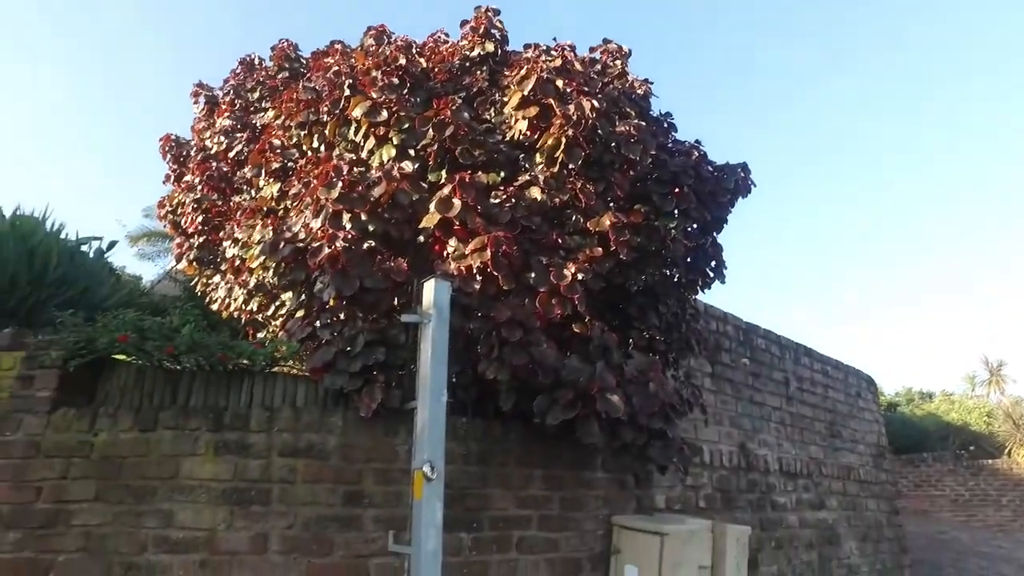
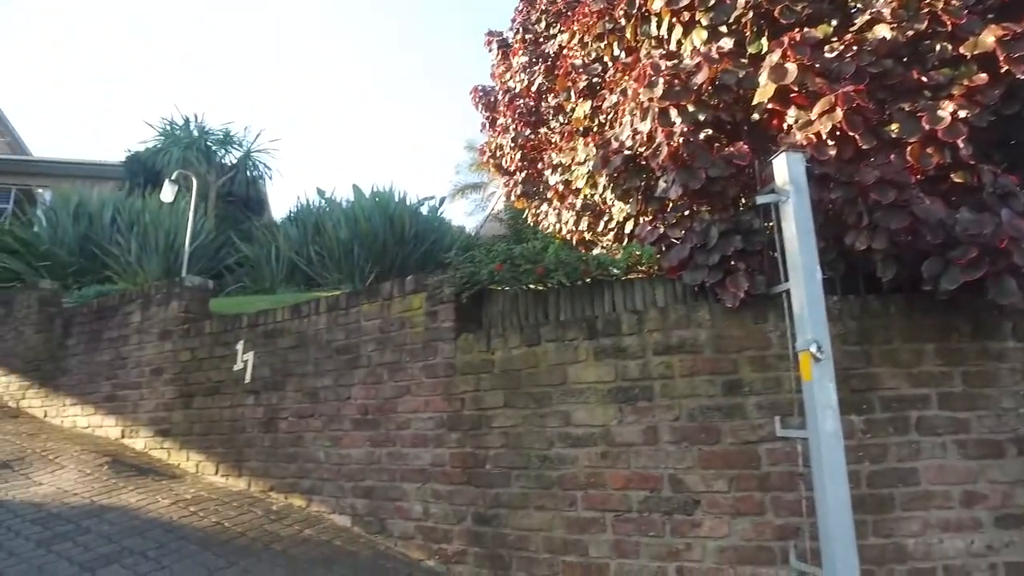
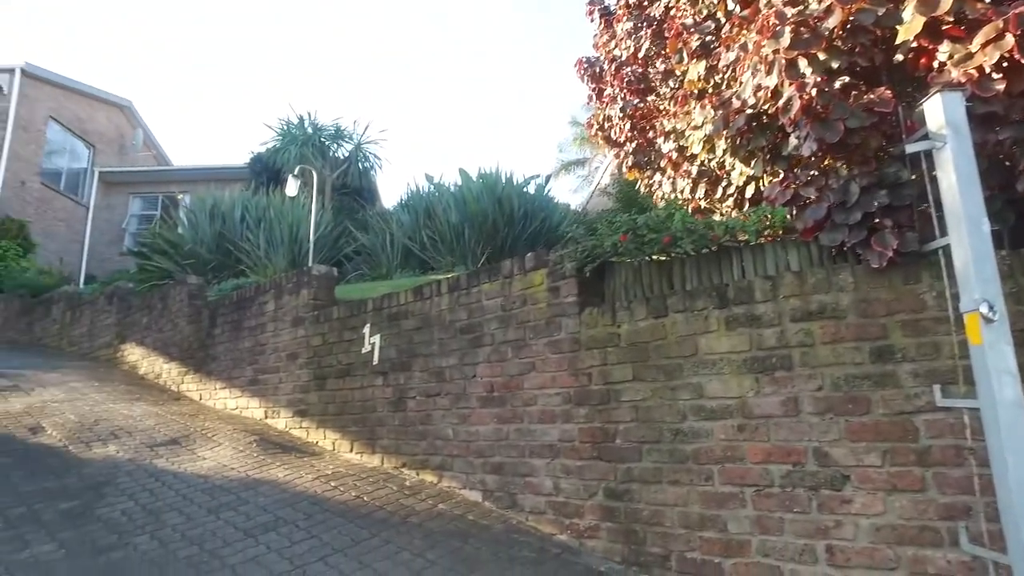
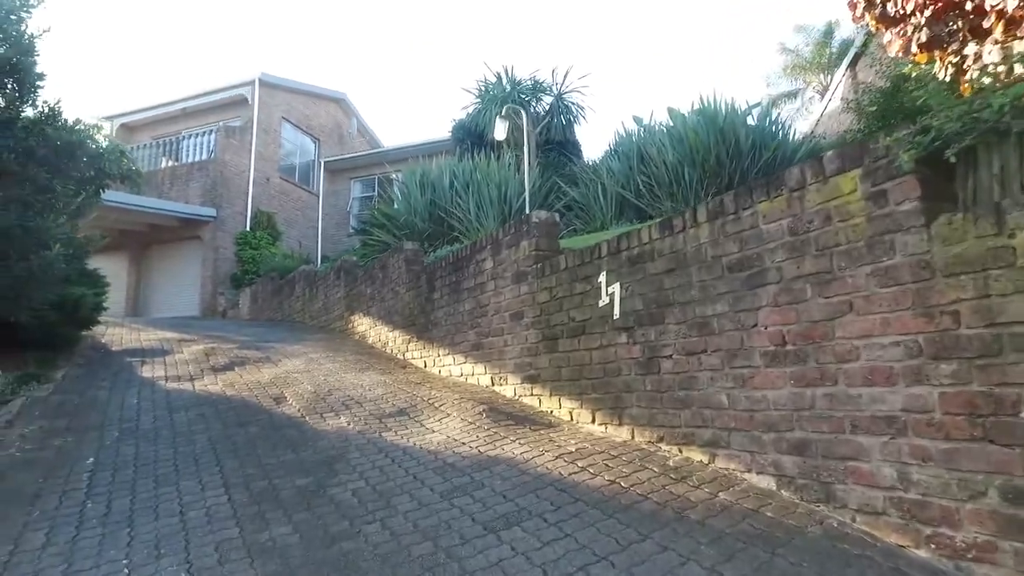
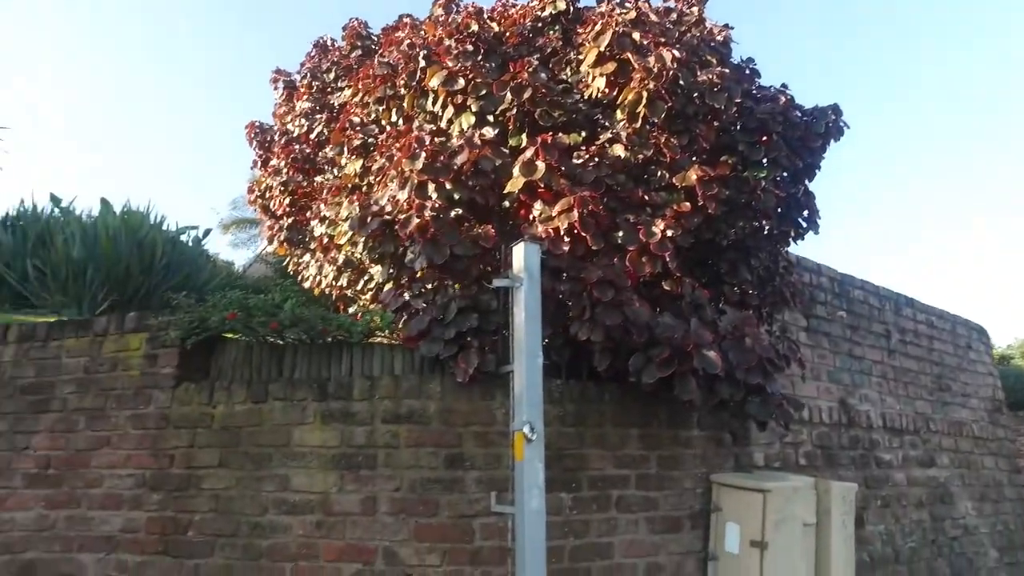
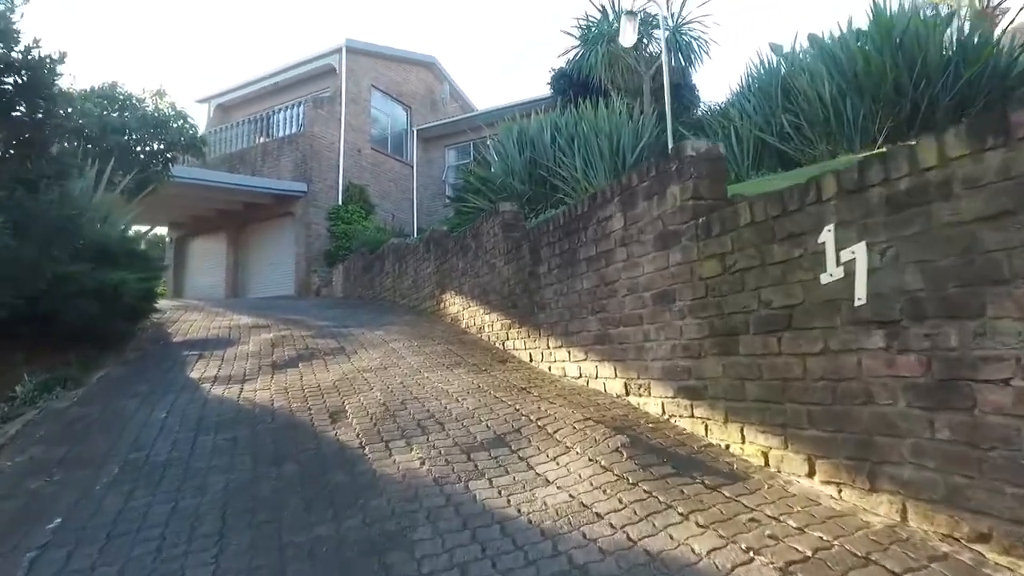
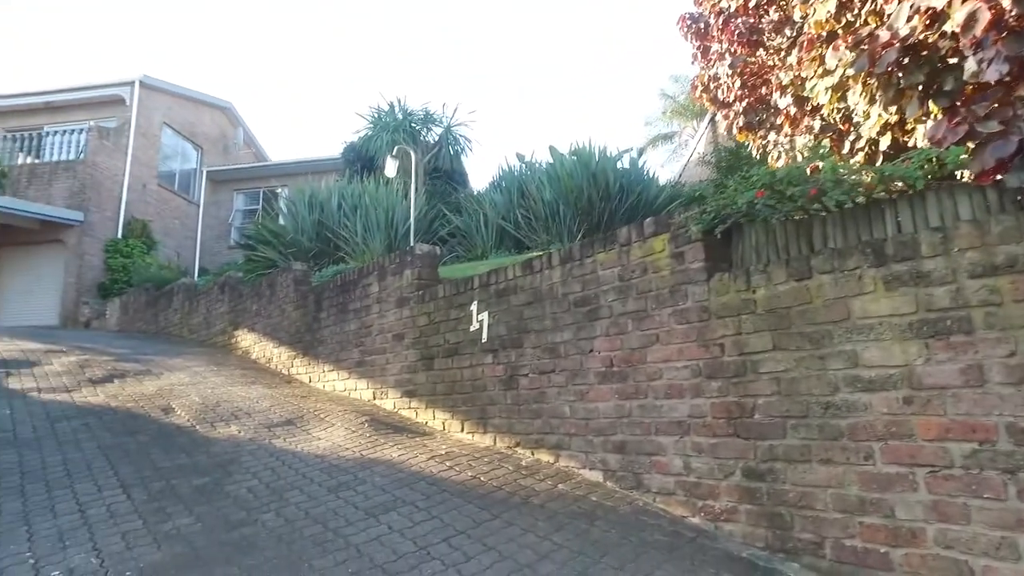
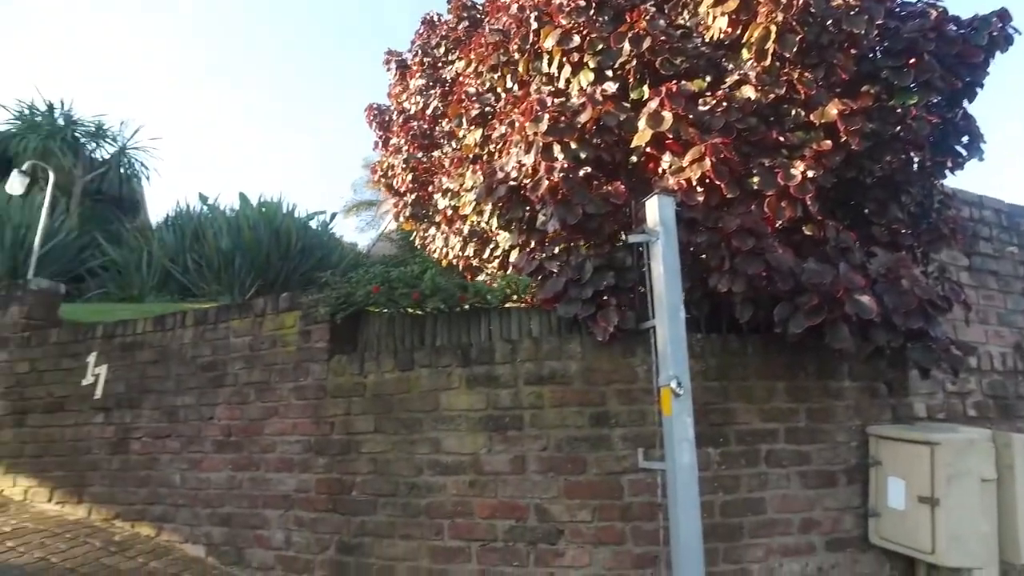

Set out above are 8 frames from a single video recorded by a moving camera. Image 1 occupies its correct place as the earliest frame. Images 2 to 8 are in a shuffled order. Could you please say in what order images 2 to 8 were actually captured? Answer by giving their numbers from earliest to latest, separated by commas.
5, 8, 2, 3, 7, 4, 6
